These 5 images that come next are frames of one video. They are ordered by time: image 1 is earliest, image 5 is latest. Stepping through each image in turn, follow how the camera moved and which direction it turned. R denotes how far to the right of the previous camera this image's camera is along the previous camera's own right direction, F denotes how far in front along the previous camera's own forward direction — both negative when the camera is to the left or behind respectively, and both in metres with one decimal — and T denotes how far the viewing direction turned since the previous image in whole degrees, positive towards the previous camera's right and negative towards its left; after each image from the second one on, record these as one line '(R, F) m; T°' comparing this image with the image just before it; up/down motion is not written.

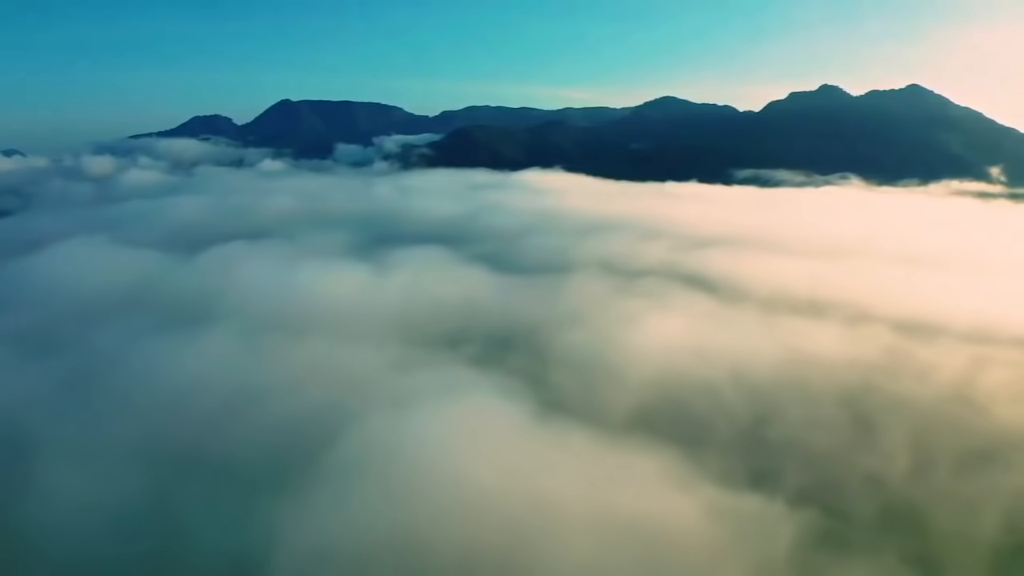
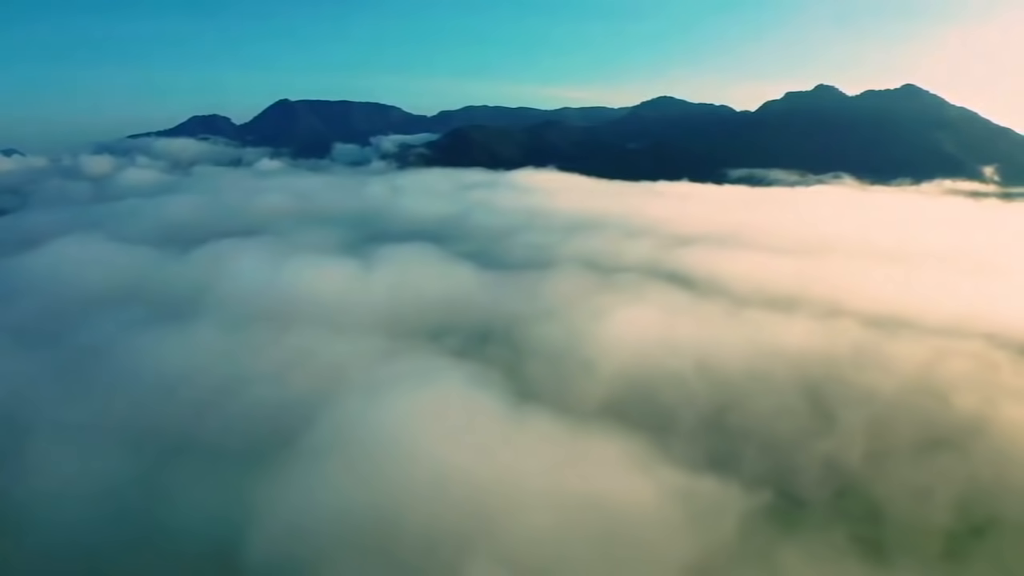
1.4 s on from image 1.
(+2.0, -2.0) m; 0°
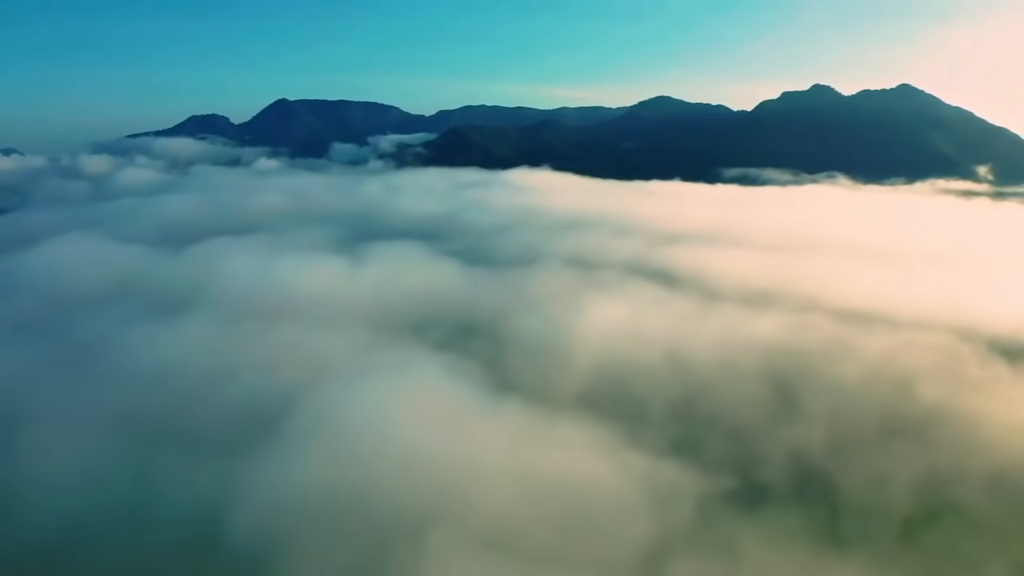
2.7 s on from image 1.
(+1.7, -2.1) m; 0°
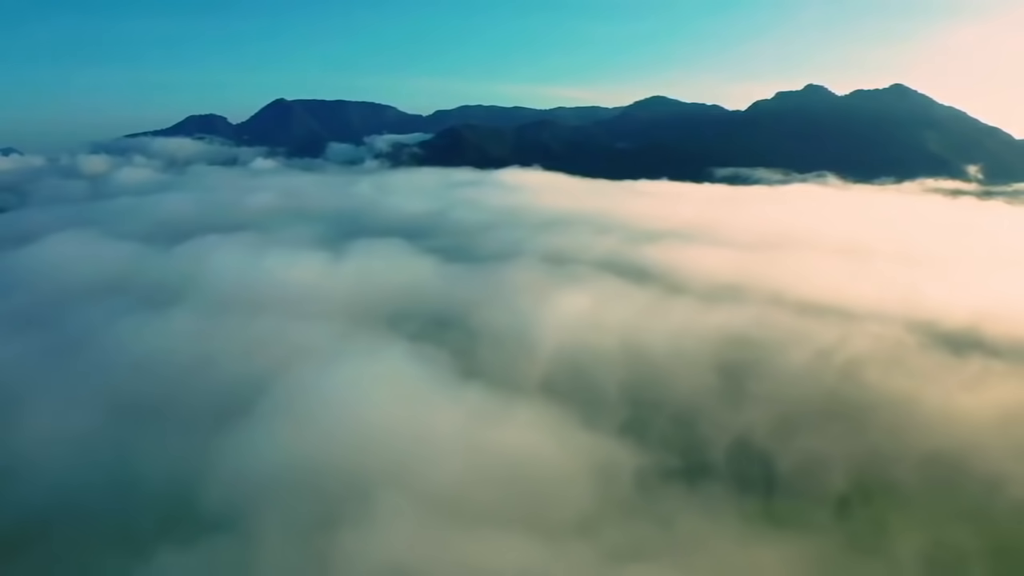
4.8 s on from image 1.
(+3.0, -3.4) m; 0°
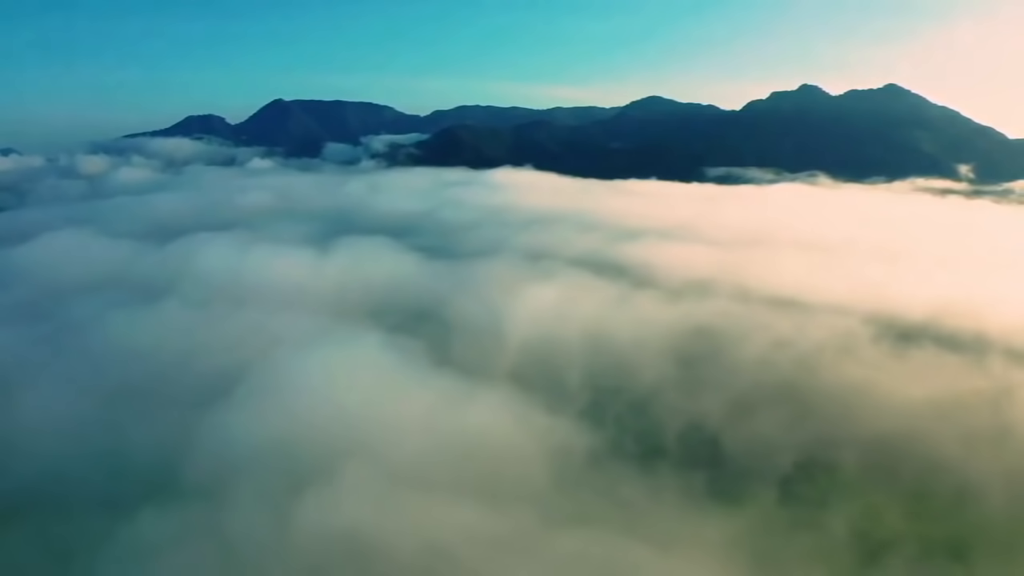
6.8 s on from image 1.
(+2.7, -3.1) m; 0°
